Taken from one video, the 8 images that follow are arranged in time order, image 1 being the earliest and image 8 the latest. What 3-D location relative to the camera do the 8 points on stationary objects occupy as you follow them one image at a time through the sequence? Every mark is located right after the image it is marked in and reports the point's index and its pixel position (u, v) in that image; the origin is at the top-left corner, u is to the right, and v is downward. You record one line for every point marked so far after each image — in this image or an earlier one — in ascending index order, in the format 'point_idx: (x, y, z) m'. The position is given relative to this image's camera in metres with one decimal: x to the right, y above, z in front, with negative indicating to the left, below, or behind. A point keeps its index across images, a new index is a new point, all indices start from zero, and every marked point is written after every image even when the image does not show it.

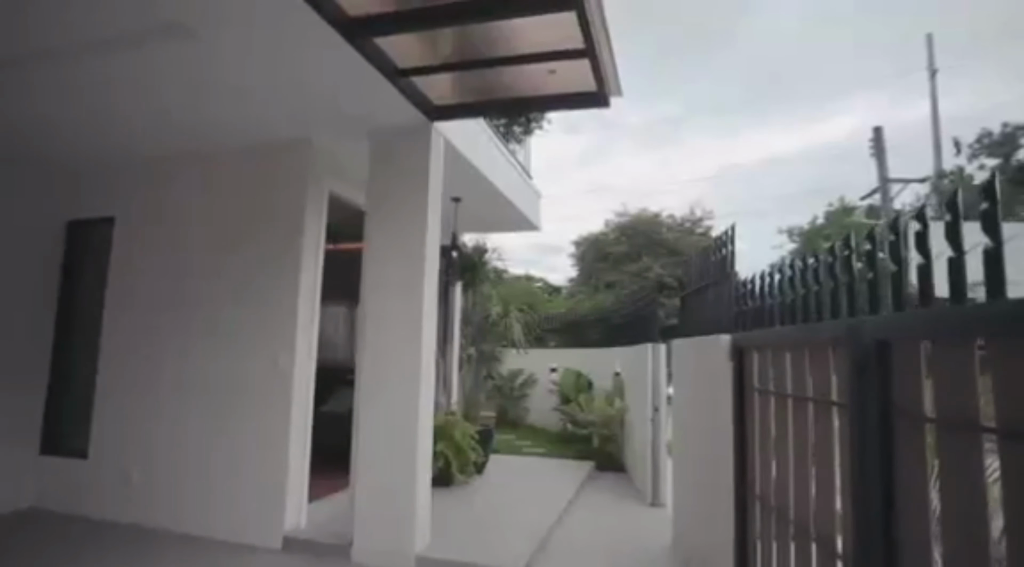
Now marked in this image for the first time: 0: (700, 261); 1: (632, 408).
0: (+1.5, +0.2, +4.5) m
1: (+1.4, -1.4, +6.4) m
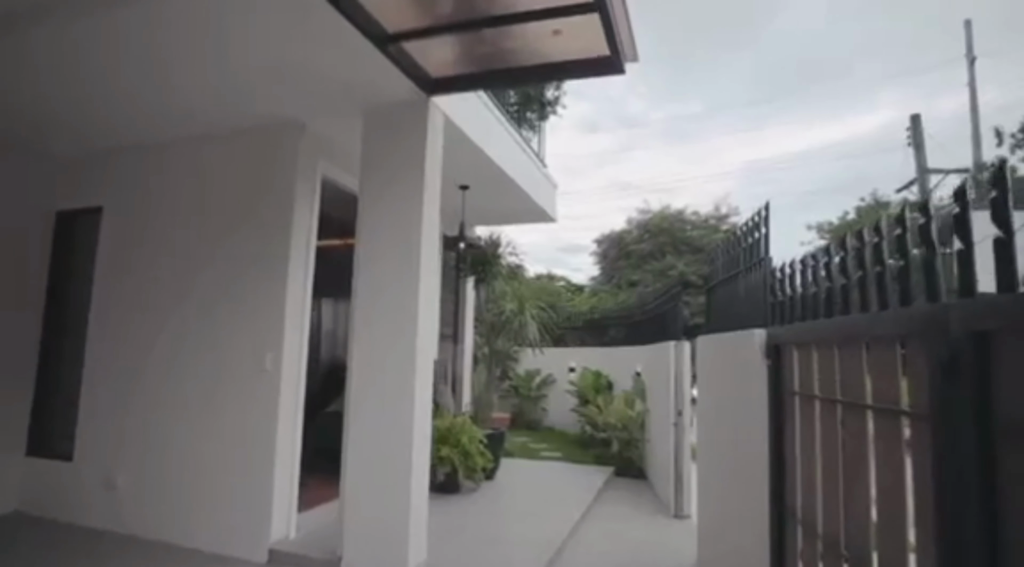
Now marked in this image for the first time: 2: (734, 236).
0: (+1.6, +0.3, +4.1) m
1: (+1.5, -1.3, +5.9) m
2: (+1.5, +0.3, +3.8) m
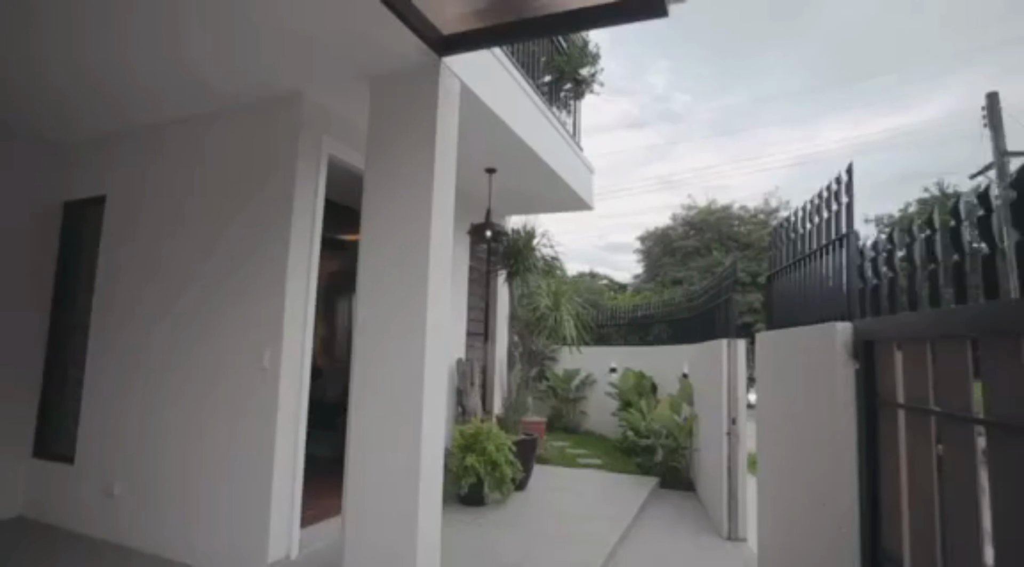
0: (+1.7, +0.3, +3.5) m
1: (+1.8, -1.3, +5.4) m
2: (+1.7, +0.4, +3.2) m
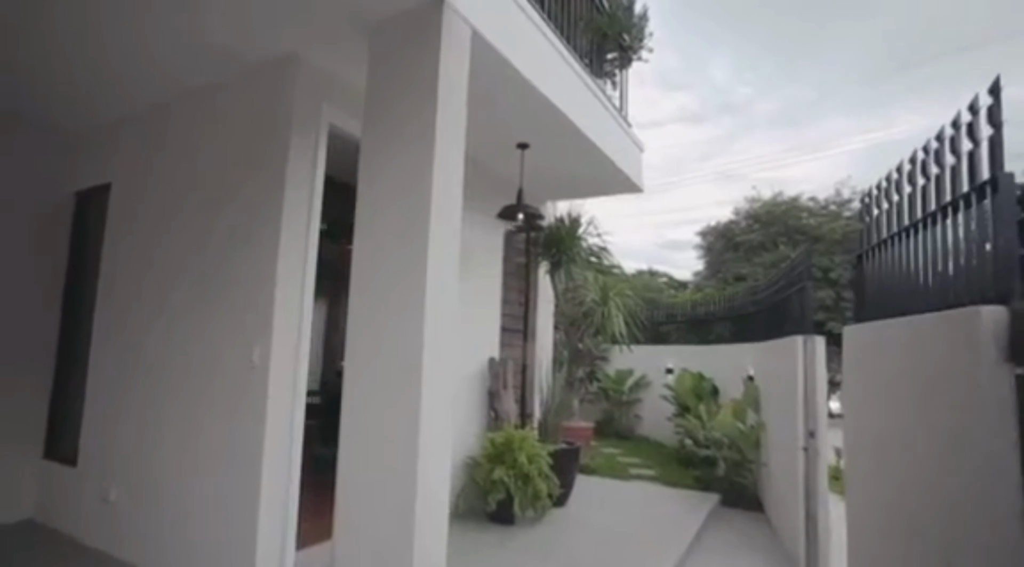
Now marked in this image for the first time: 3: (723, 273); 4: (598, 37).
0: (+1.9, +0.4, +2.8) m
1: (+2.1, -1.2, +4.6) m
2: (+1.8, +0.5, +2.5) m
3: (+6.2, +0.3, +16.6) m
4: (+0.8, +2.2, +5.0) m
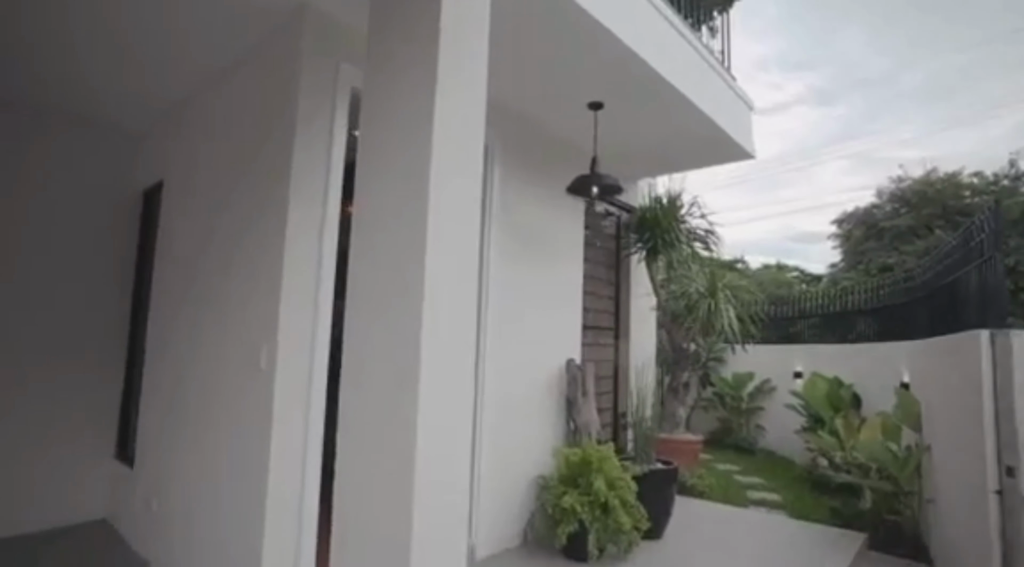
0: (+2.0, +0.5, +1.8) m
1: (+2.7, -1.0, +3.5) m
2: (+1.9, +0.6, +1.5) m
3: (+9.0, +0.6, +14.4) m
4: (+1.3, +2.3, +4.1) m
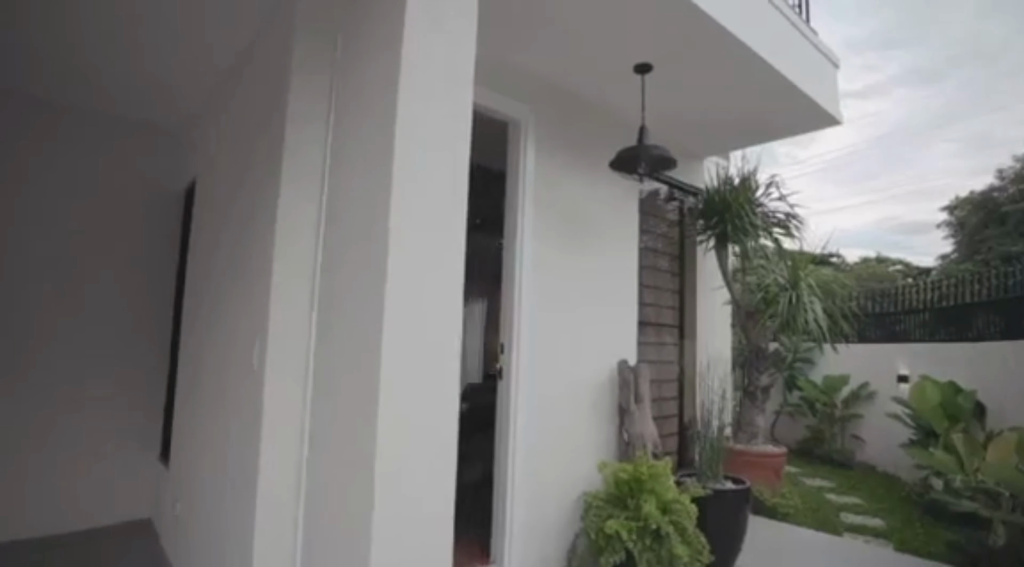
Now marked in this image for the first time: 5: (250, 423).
0: (+2.0, +0.6, +1.1) m
1: (+2.9, -0.9, +2.7) m
2: (+1.8, +0.7, +0.9) m
3: (+10.6, +0.8, +12.7) m
4: (+1.6, +2.3, +3.6) m
5: (-1.0, -0.5, +2.2) m
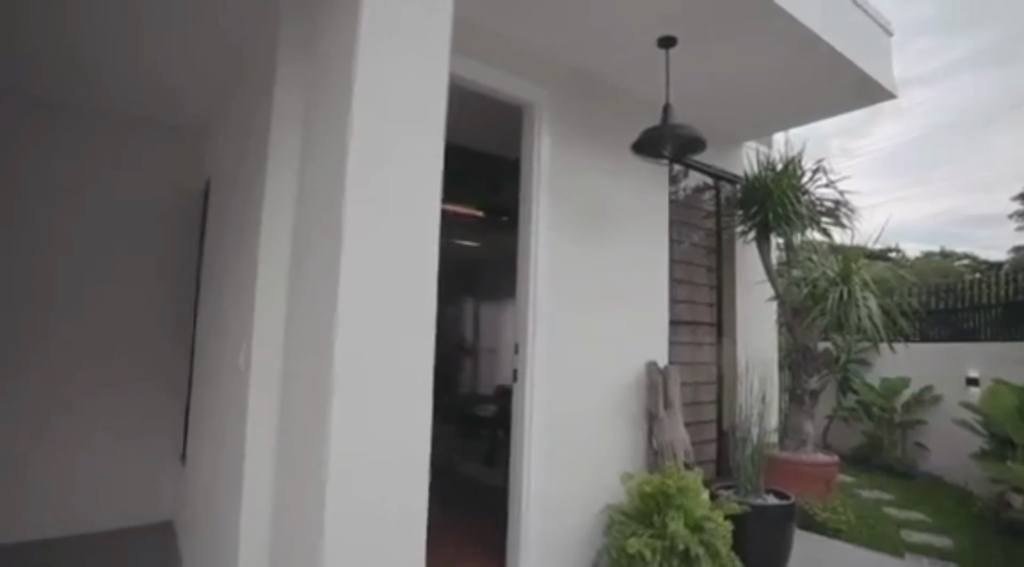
0: (+1.9, +0.7, +0.8) m
1: (+2.9, -0.9, +2.3) m
2: (+1.7, +0.7, +0.6) m
3: (+11.4, +0.9, +11.6) m
4: (+1.7, +2.4, +3.2) m
5: (-1.0, -0.5, +2.0) m
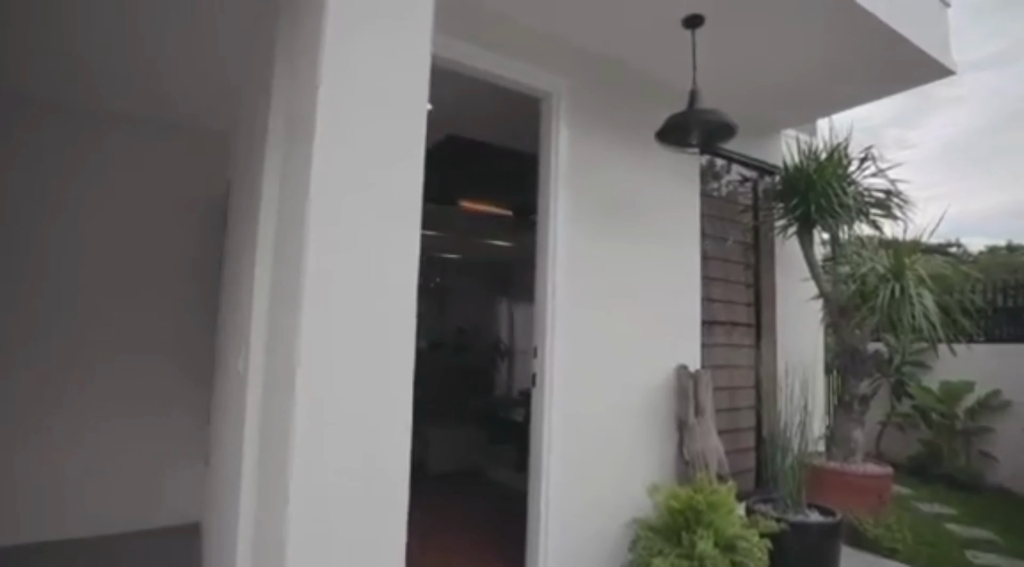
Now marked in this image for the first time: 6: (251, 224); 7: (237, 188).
0: (+1.8, +0.7, +0.5) m
1: (+3.0, -0.9, +2.0) m
2: (+1.6, +0.8, +0.3) m
3: (+12.0, +1.0, +10.7) m
4: (+1.7, +2.4, +3.0) m
5: (-1.0, -0.5, +1.9) m
6: (-1.0, +0.2, +2.1) m
7: (-1.4, +0.5, +2.9) m
